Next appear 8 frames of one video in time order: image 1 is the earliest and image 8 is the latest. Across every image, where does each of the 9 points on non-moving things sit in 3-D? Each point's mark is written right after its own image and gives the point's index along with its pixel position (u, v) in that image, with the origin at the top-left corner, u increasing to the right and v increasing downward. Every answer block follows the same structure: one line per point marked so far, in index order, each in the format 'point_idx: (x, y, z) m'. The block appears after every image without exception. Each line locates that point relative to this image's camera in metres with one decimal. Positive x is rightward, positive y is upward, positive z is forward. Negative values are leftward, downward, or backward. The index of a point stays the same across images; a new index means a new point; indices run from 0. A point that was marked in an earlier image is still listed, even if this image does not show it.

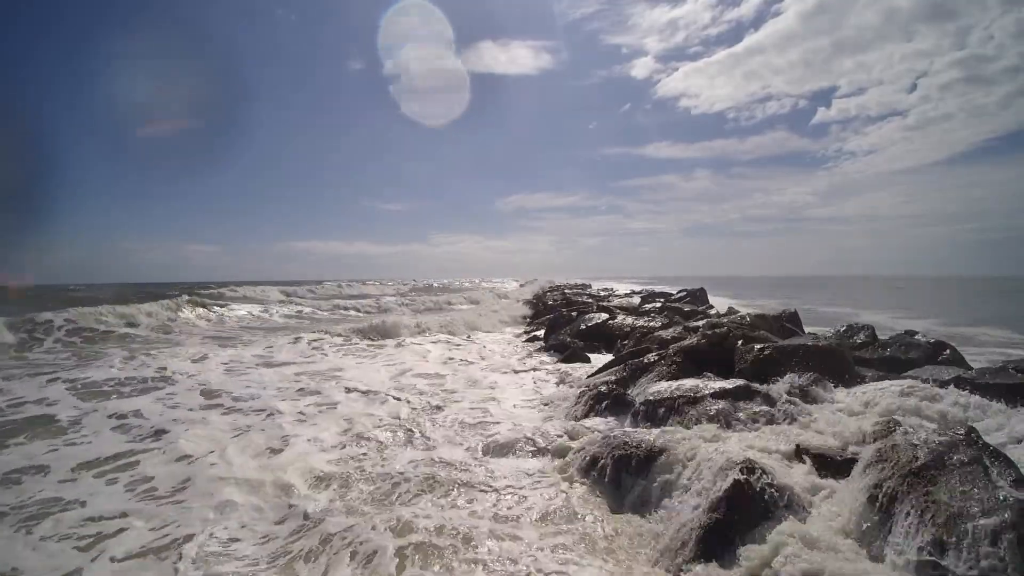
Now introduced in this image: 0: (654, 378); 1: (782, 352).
0: (+2.7, -1.7, +8.9) m
1: (+4.9, -1.1, +8.5) m
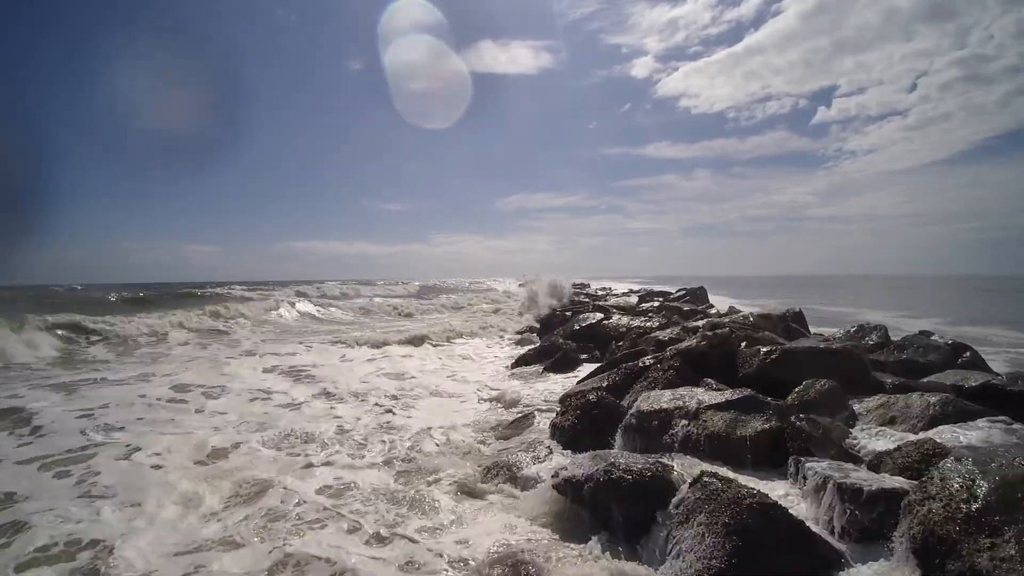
0: (+2.3, -1.7, +8.0) m
1: (+4.5, -1.0, +7.6) m
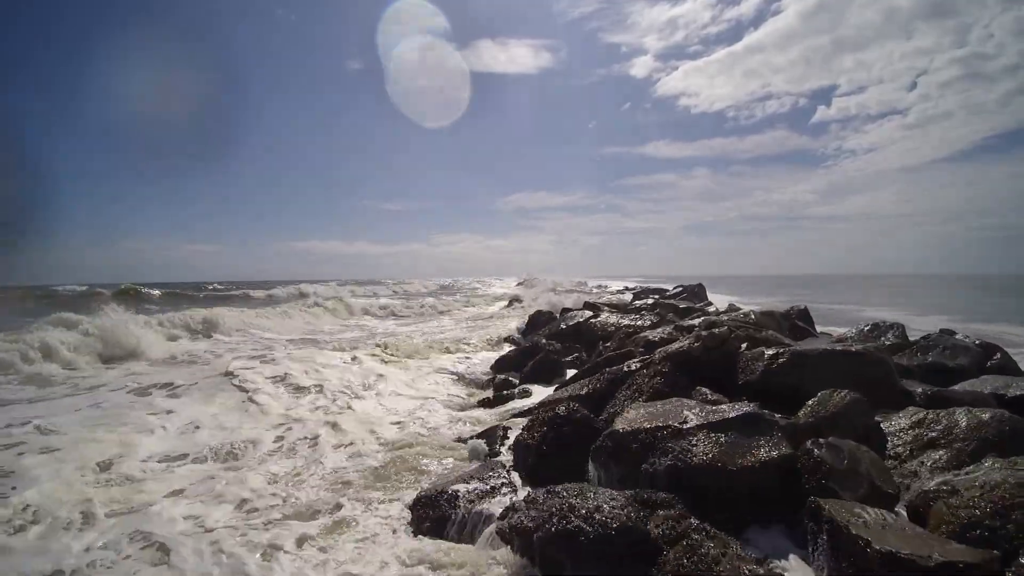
0: (+1.7, -1.5, +6.8) m
1: (+3.9, -0.9, +6.4) m
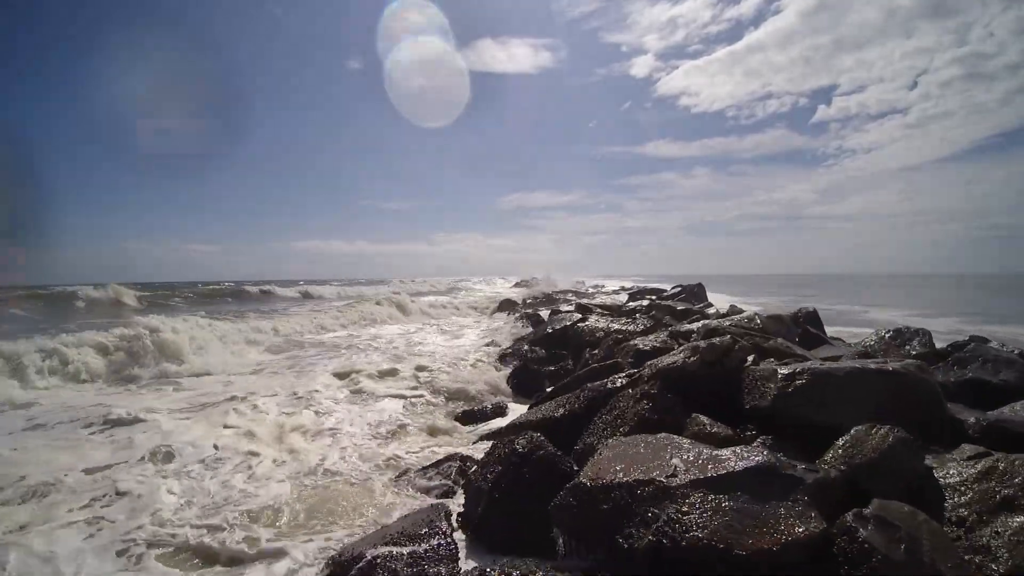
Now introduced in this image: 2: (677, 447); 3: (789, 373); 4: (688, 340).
0: (+1.2, -1.6, +5.5) m
1: (+3.4, -0.9, +5.1) m
2: (+1.4, -1.4, +4.1) m
3: (+3.1, -1.0, +5.2) m
4: (+3.3, -1.0, +8.7) m
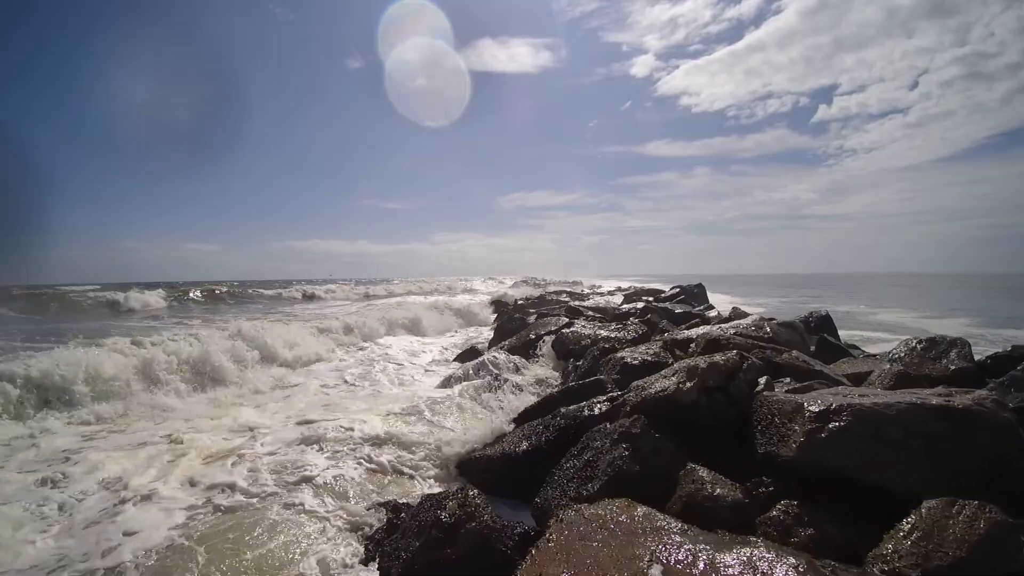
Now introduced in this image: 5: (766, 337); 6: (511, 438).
0: (+0.6, -1.6, +4.1) m
1: (+2.8, -1.0, +3.7) m
2: (+0.9, -1.4, +2.7) m
3: (+2.5, -1.0, +3.9) m
4: (+2.7, -1.0, +7.4) m
5: (+4.2, -0.8, +7.8) m
6: (0.0, -1.8, +5.8) m
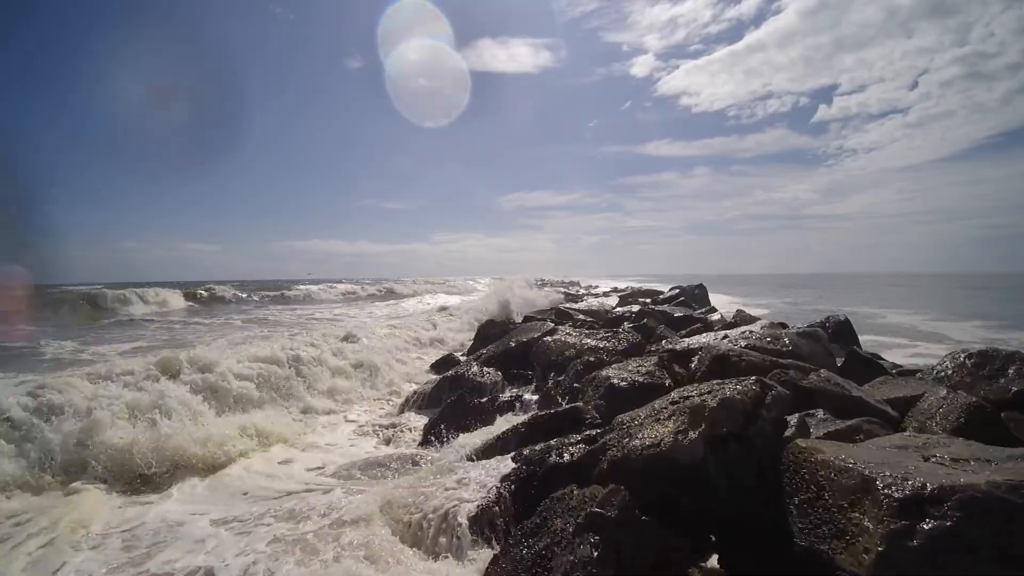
0: (+0.1, -1.6, +2.7) m
1: (+2.3, -1.0, +2.3) m
2: (+0.4, -1.5, +1.3) m
3: (+2.0, -1.0, +2.5) m
4: (+2.2, -1.1, +6.0) m
5: (+3.7, -0.9, +6.4) m
6: (-0.6, -1.9, +4.4) m
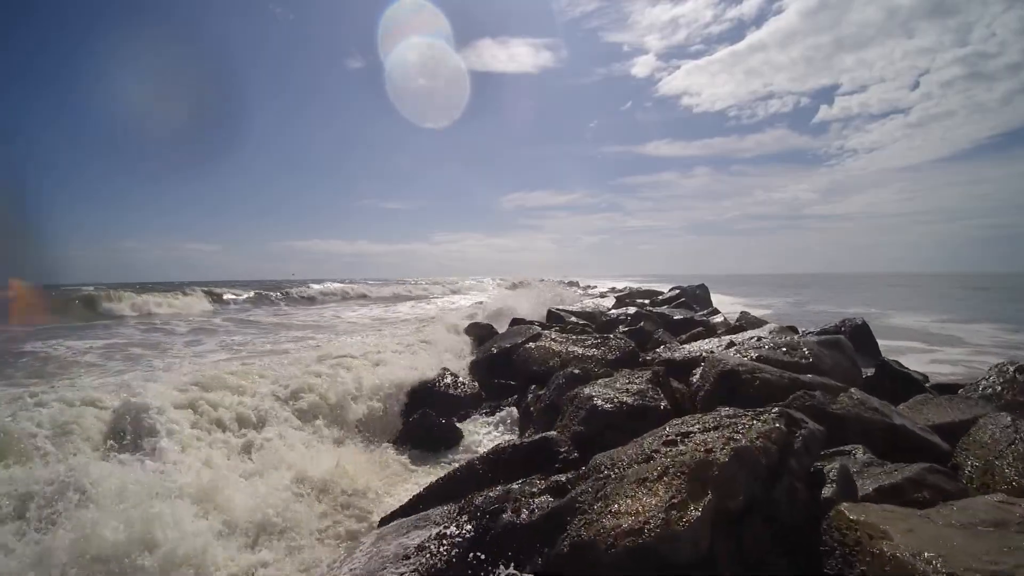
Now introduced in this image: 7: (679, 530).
0: (-0.3, -1.7, +1.7) m
1: (+1.9, -1.0, +1.2) m
2: (0.0, -1.5, +0.3) m
3: (+1.6, -1.0, +1.4) m
4: (+1.8, -1.1, +4.9) m
5: (+3.3, -0.9, +5.4) m
6: (-0.9, -1.9, +3.3) m
7: (+0.7, -1.0, +2.1) m
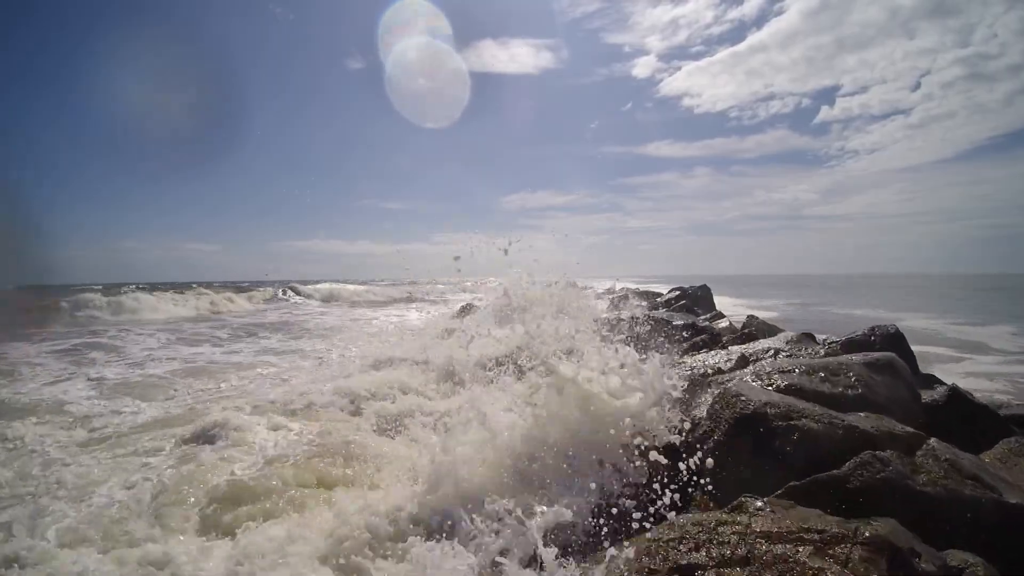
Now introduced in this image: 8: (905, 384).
0: (-0.8, -1.7, +0.2) m
1: (+1.3, -1.0, -0.2) m
2: (-0.6, -1.5, -1.2) m
3: (+1.1, -1.1, -0.1) m
4: (+1.3, -1.1, +3.4) m
5: (+2.8, -0.9, +3.9) m
6: (-1.5, -1.9, +1.8) m
7: (+0.2, -1.1, +0.6) m
8: (+3.6, -0.9, +4.3) m
